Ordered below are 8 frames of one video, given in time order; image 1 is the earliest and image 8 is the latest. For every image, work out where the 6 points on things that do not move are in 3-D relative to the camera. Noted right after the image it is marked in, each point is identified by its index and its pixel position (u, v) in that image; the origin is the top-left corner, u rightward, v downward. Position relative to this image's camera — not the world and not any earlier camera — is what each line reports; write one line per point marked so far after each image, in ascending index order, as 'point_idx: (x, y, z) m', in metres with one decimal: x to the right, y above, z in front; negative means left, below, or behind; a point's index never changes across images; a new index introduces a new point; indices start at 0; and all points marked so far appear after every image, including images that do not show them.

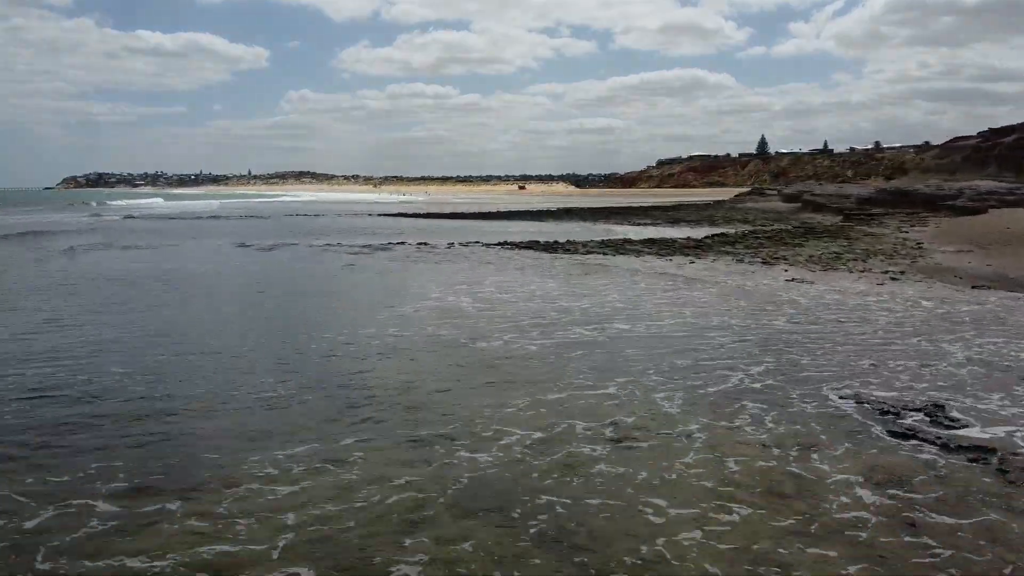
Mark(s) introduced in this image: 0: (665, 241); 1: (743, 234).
0: (+2.2, +0.7, +12.3) m
1: (+3.6, +0.8, +13.3) m
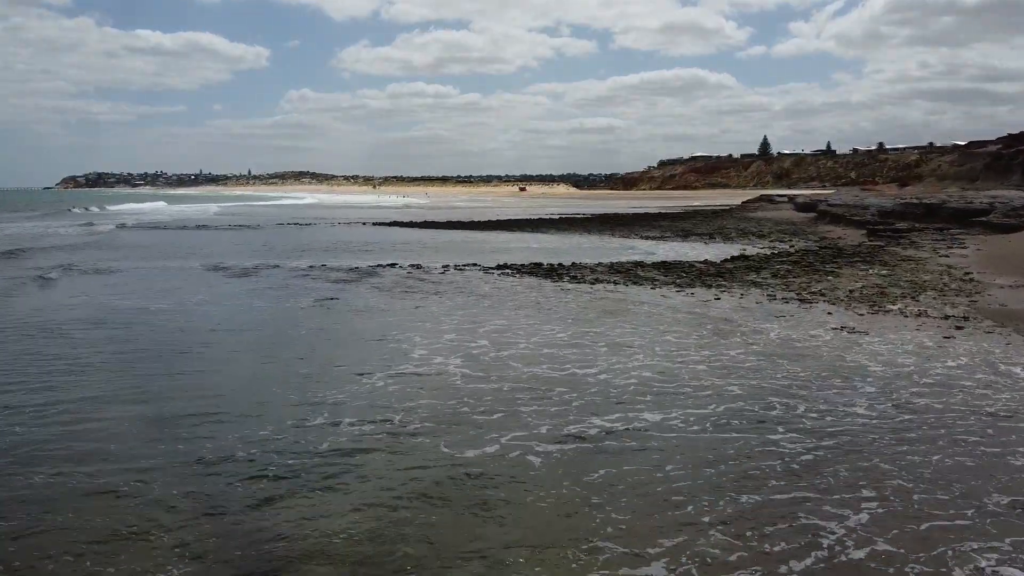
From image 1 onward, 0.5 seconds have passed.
0: (+2.2, +0.3, +11.1) m
1: (+3.6, +0.5, +12.2) m
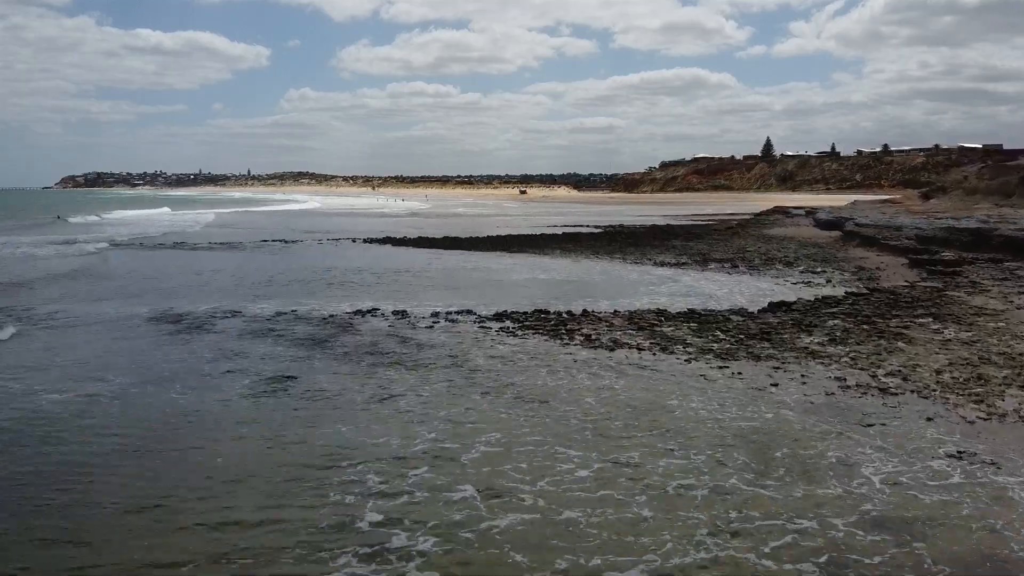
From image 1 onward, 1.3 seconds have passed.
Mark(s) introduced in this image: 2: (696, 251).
0: (+2.2, -0.3, +9.3) m
1: (+3.6, -0.2, +10.4) m
2: (+4.1, +0.8, +19.0) m
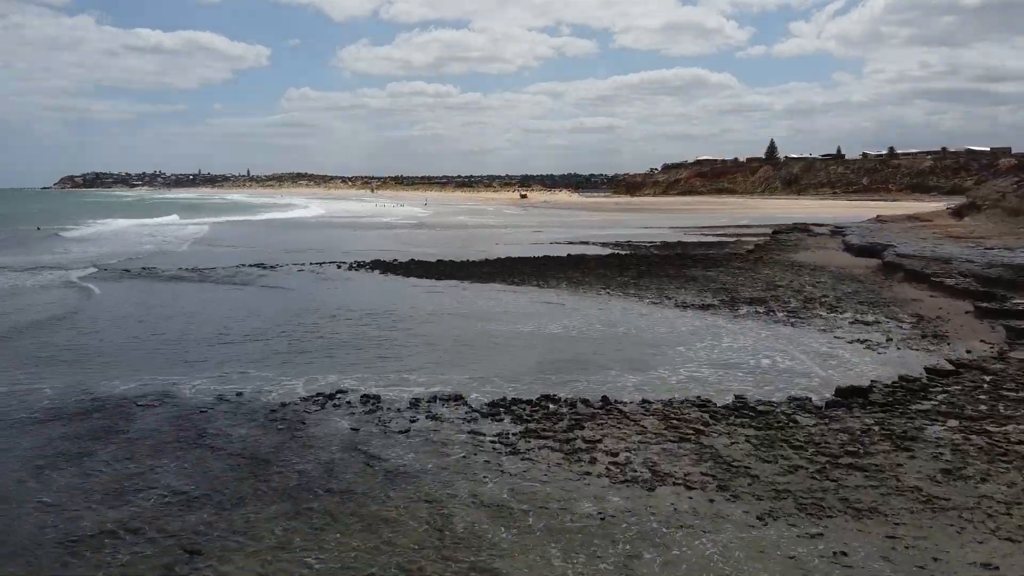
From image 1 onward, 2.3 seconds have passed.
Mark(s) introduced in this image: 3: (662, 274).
0: (+2.2, -1.1, +7.2) m
1: (+3.6, -0.9, +8.3) m
2: (+4.1, +0.1, +16.8) m
3: (+3.3, +0.3, +19.0) m
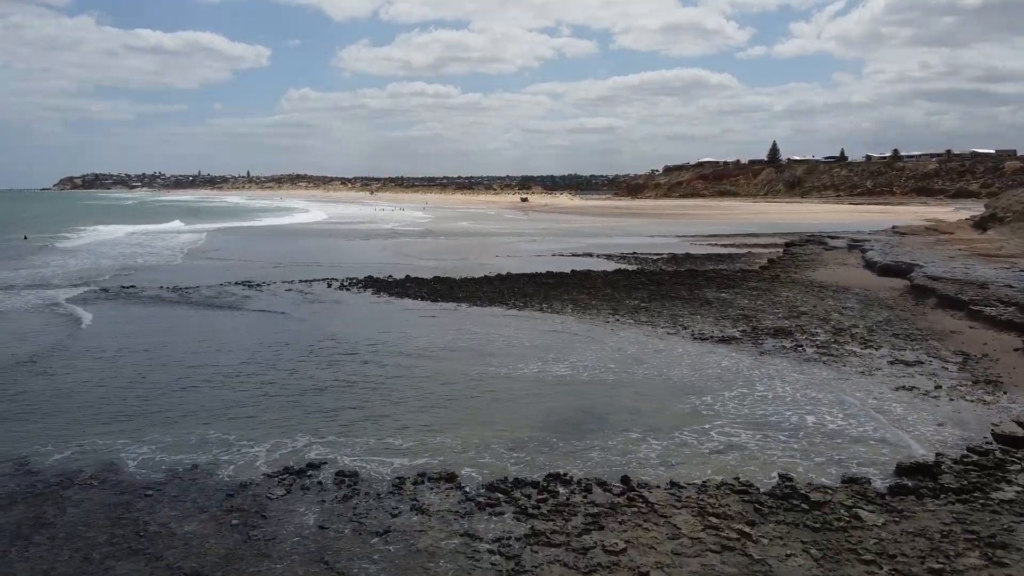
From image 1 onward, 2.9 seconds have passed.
0: (+2.2, -1.6, +6.0) m
1: (+3.6, -1.4, +7.1) m
2: (+4.1, -0.4, +15.6) m
3: (+3.4, -0.2, +17.7) m
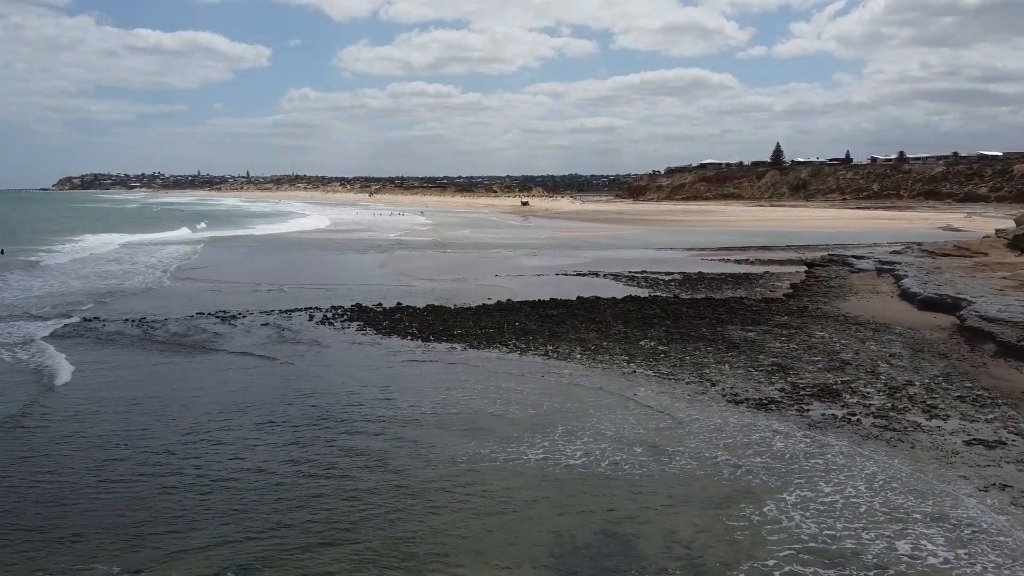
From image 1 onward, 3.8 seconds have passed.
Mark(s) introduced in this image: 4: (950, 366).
0: (+2.3, -2.3, +4.1) m
1: (+3.7, -2.1, +5.2) m
2: (+4.2, -1.1, +13.7) m
3: (+3.4, -0.9, +15.9) m
4: (+6.7, -1.1, +13.1) m
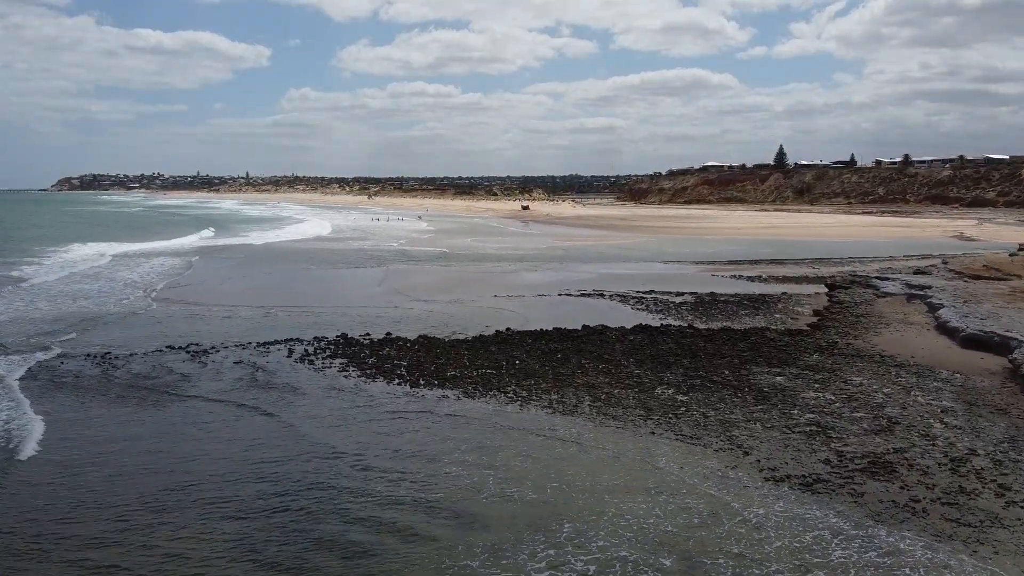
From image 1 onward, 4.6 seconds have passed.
0: (+2.3, -3.0, +2.4) m
1: (+3.7, -2.8, +3.5) m
2: (+4.2, -1.8, +12.1) m
3: (+3.4, -1.5, +14.2) m
4: (+6.7, -1.8, +11.4) m
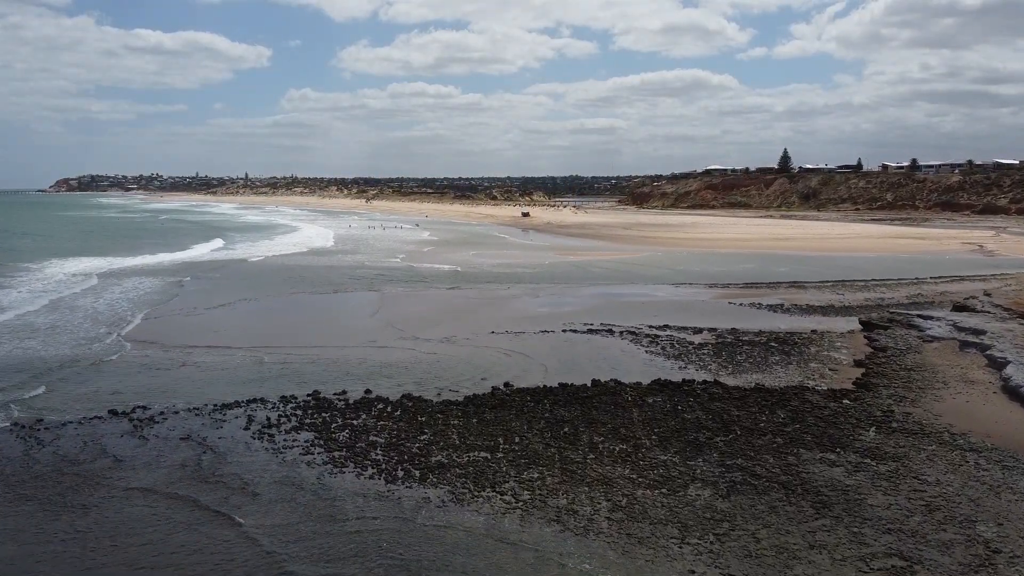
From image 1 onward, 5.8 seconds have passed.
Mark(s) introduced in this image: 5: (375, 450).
0: (+2.2, -3.9, -0.1) m
1: (+3.6, -3.8, +1.0) m
2: (+4.2, -2.8, +9.6) m
3: (+3.4, -2.5, +11.7) m
4: (+6.7, -2.8, +8.9) m
5: (-2.1, -2.5, +12.9) m
